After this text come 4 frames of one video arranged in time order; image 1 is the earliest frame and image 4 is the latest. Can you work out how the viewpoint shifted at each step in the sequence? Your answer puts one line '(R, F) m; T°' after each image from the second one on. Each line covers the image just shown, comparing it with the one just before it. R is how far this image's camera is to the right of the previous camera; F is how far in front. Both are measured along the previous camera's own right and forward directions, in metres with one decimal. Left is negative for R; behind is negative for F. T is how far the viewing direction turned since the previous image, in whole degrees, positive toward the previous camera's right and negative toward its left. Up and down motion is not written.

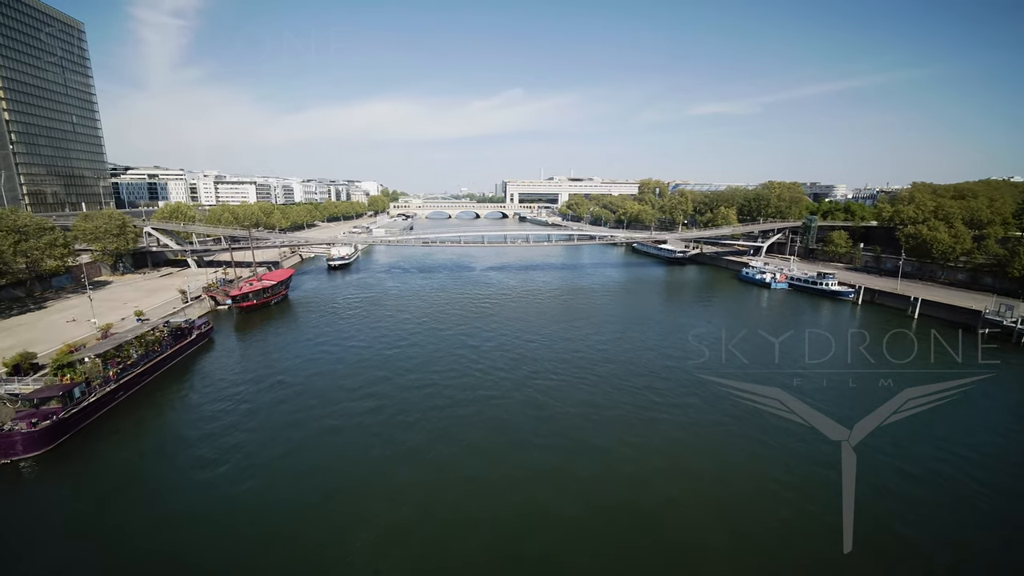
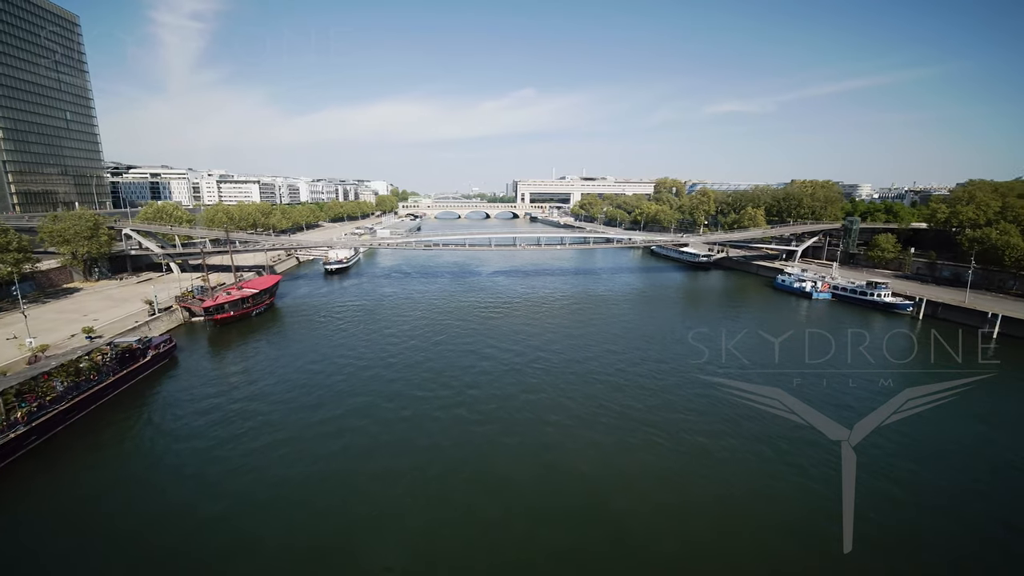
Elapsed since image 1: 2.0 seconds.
(+0.1, +2.4) m; -1°
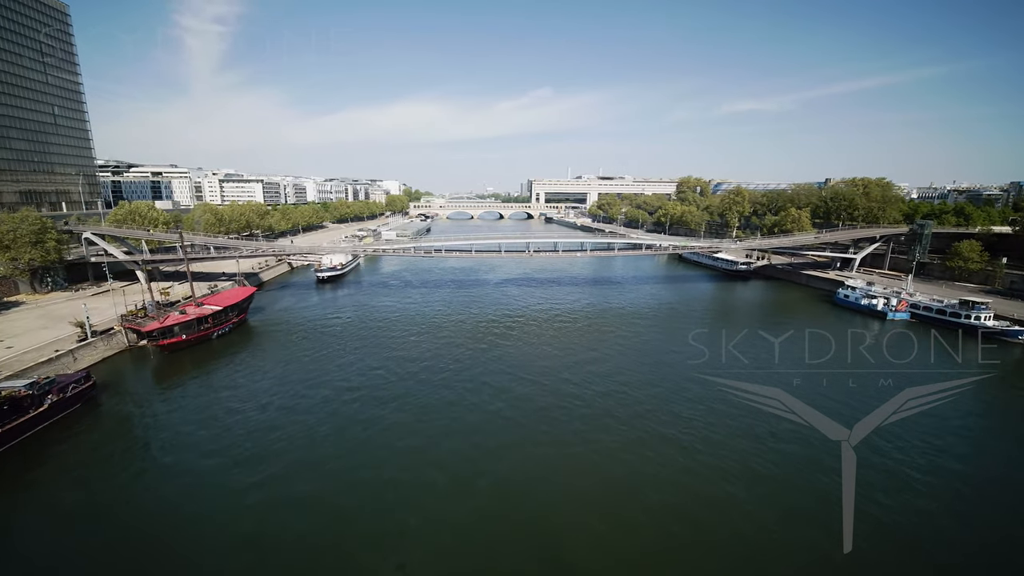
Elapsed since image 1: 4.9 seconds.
(+0.1, +3.4) m; -2°
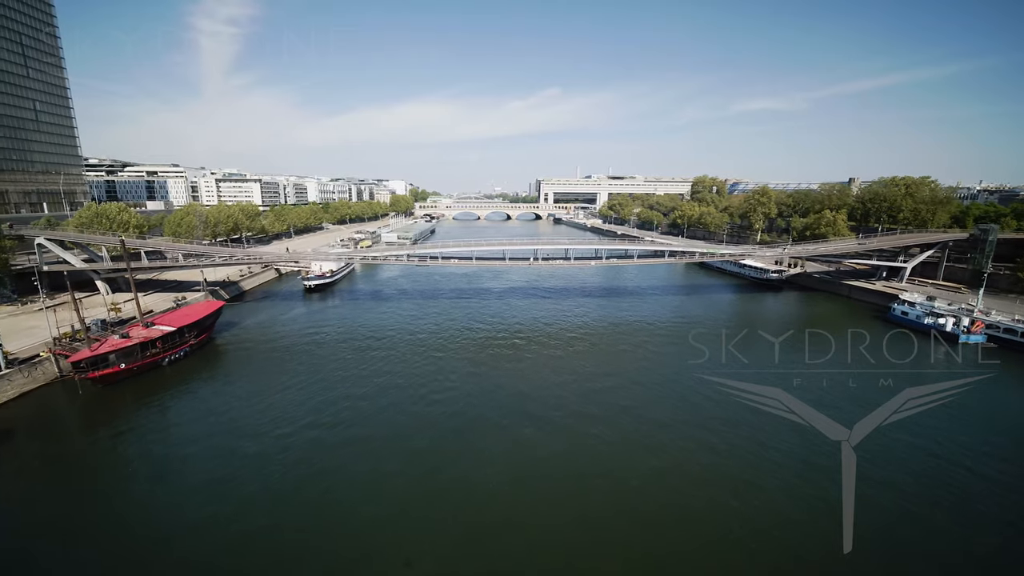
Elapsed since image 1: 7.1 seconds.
(+0.1, +2.6) m; -1°
